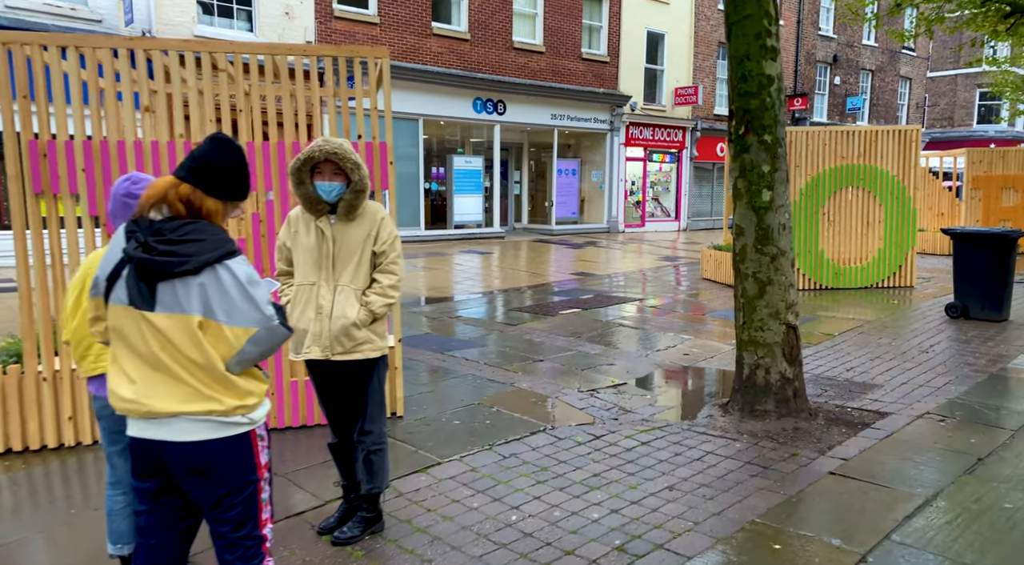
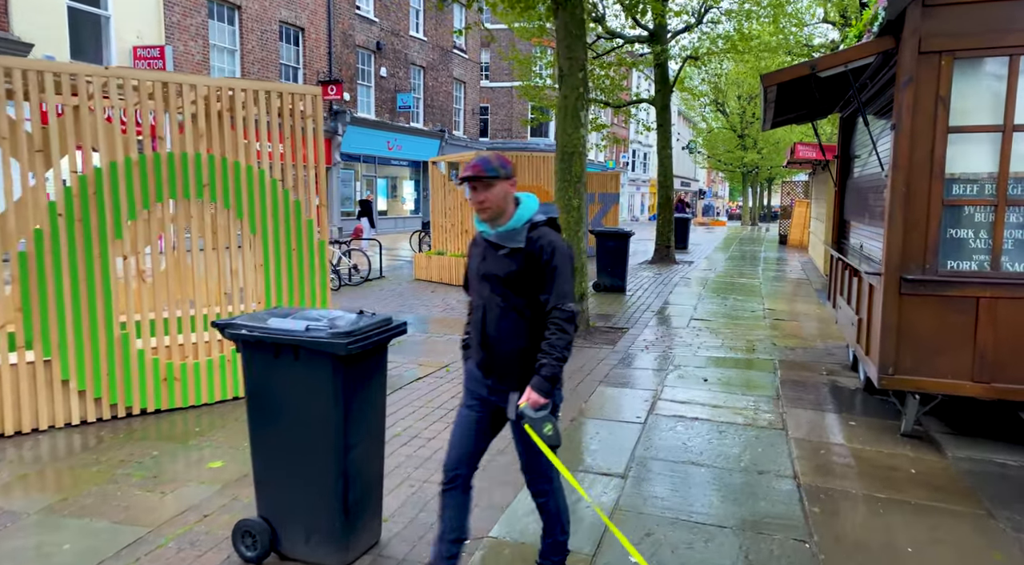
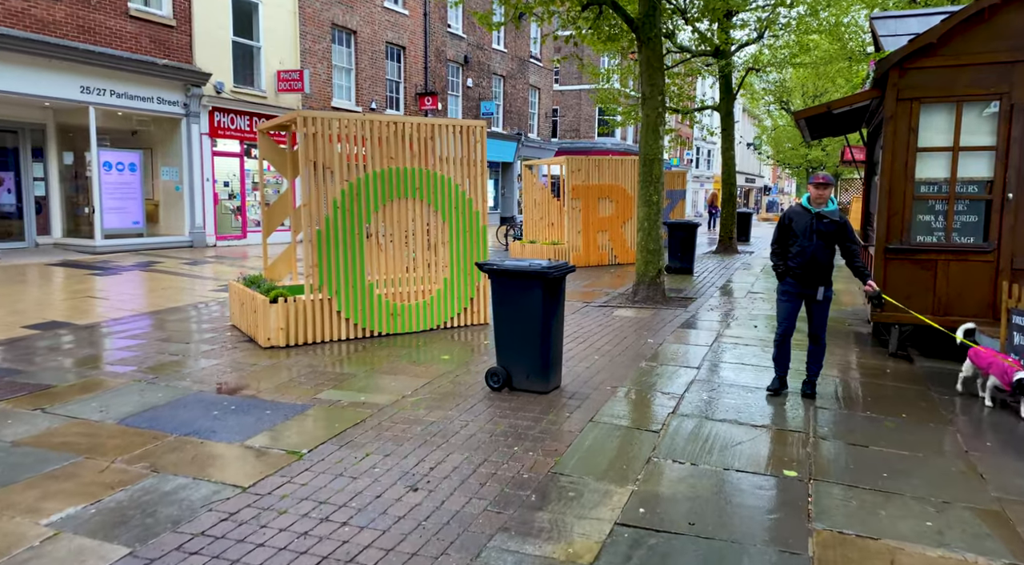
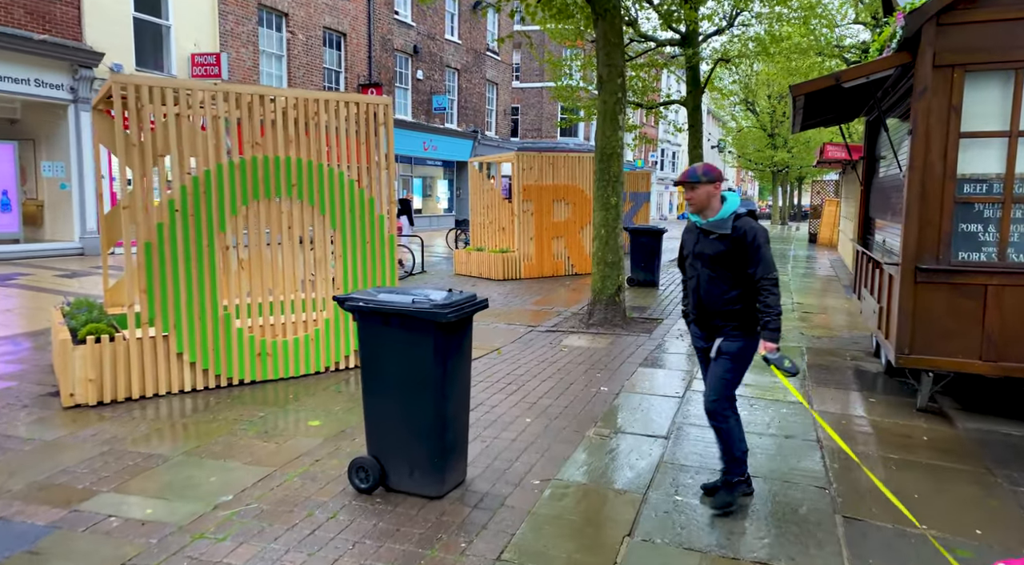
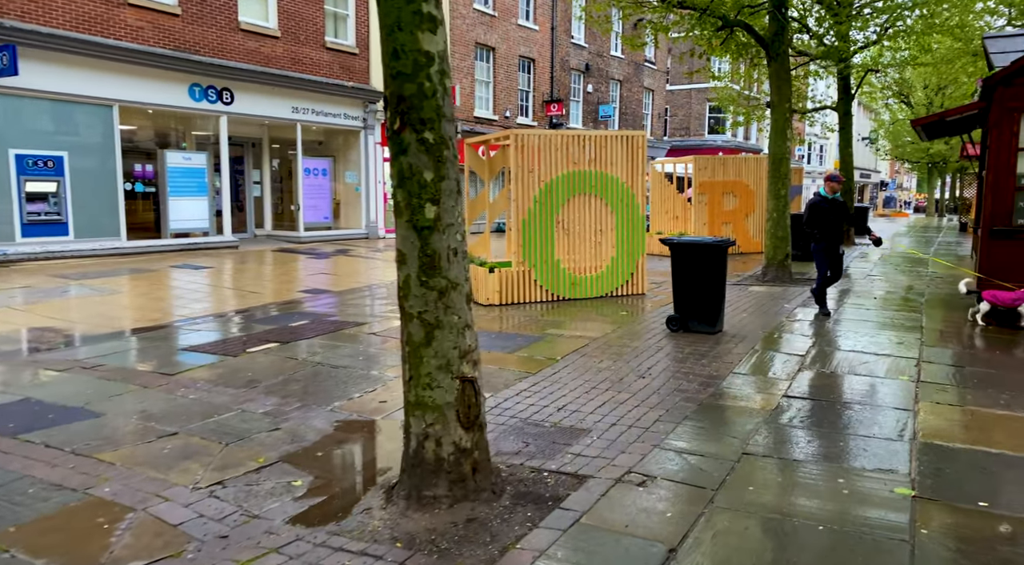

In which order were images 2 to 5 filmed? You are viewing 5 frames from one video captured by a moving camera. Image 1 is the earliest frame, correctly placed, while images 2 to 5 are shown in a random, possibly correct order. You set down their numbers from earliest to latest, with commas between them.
5, 3, 4, 2
